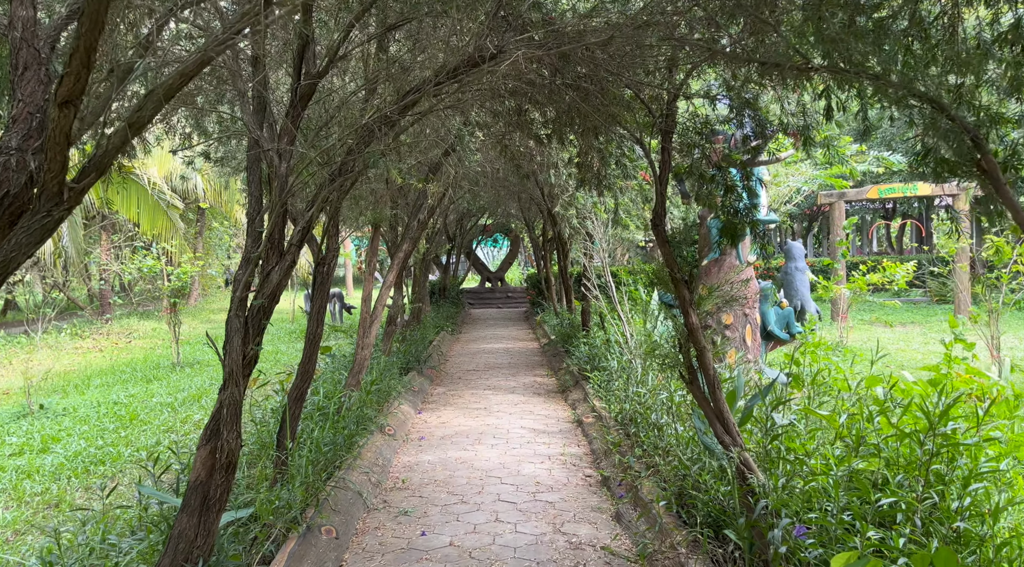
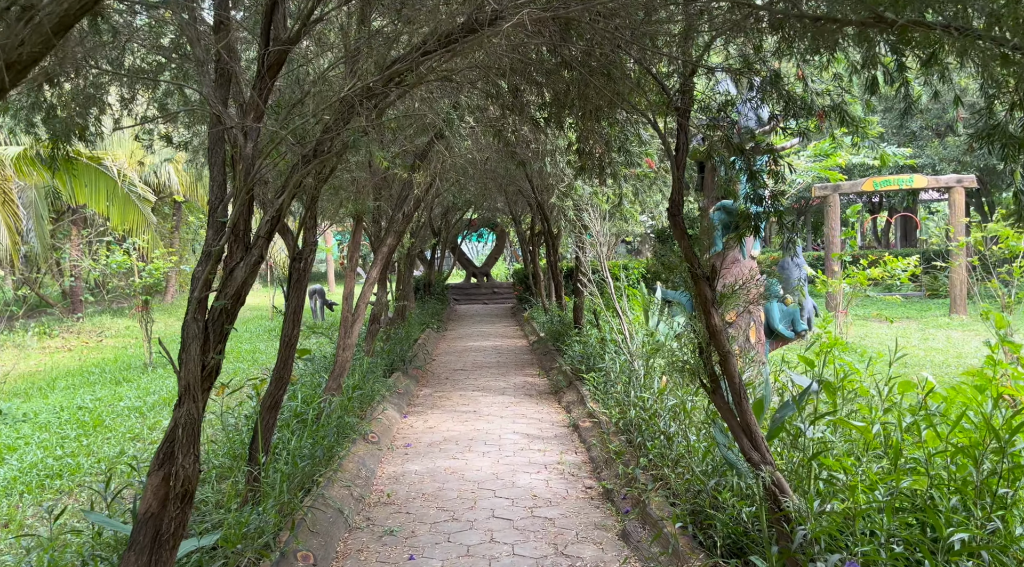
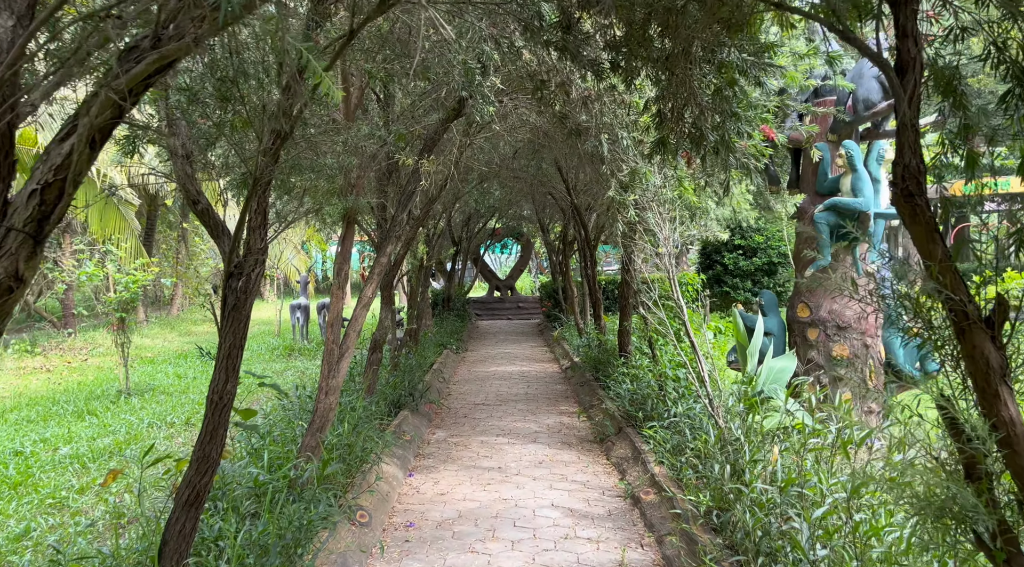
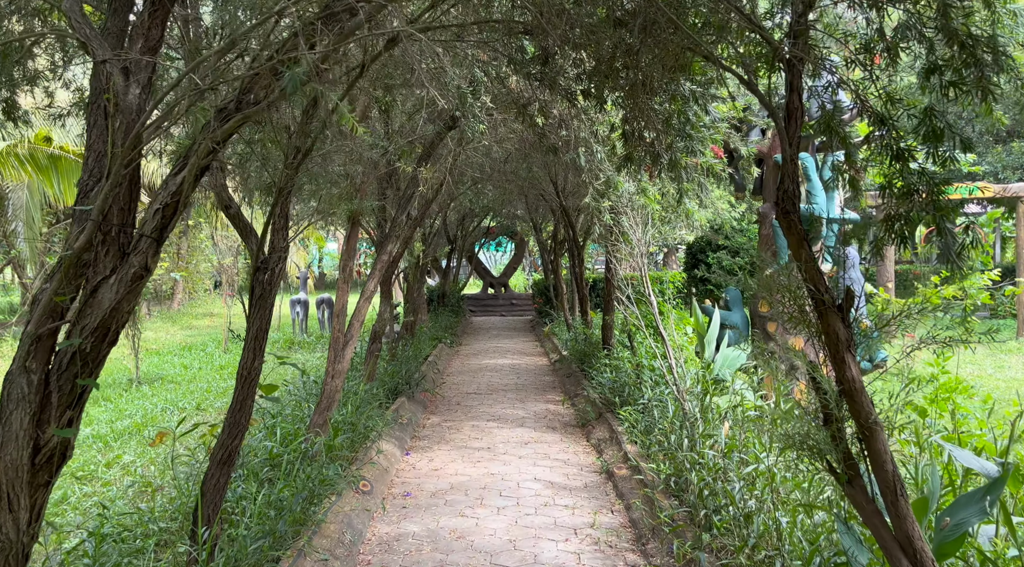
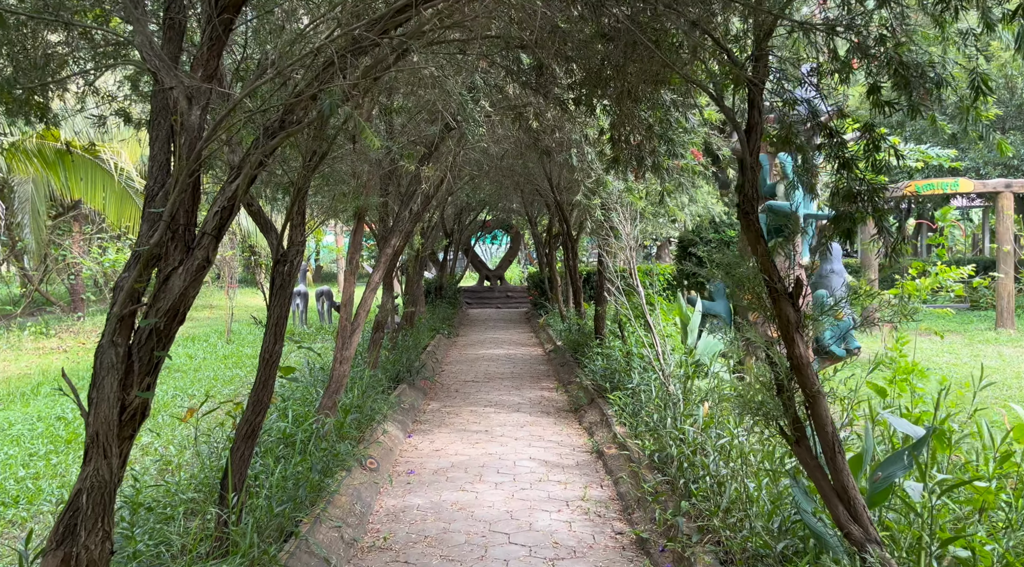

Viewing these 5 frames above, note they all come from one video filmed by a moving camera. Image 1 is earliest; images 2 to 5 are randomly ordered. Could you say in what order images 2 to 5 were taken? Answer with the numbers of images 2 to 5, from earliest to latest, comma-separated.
2, 5, 4, 3
